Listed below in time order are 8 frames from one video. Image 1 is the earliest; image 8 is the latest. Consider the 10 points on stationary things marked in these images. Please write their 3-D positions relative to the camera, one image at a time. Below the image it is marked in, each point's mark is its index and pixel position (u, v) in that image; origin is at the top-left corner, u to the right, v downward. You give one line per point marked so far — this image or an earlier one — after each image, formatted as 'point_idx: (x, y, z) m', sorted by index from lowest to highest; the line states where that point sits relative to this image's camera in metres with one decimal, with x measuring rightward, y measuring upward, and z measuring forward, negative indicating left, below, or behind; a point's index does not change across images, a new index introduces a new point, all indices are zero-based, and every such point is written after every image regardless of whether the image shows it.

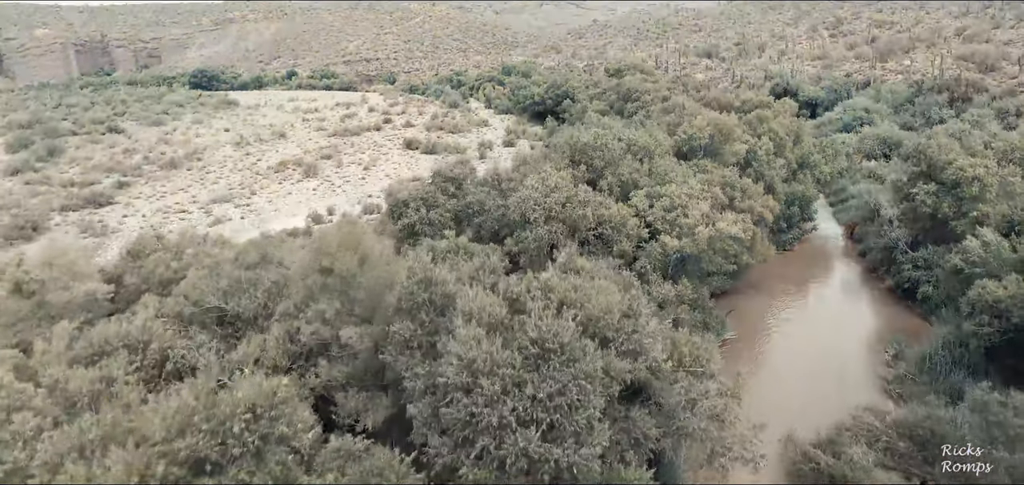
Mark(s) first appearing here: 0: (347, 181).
0: (-4.5, +1.7, +17.7) m
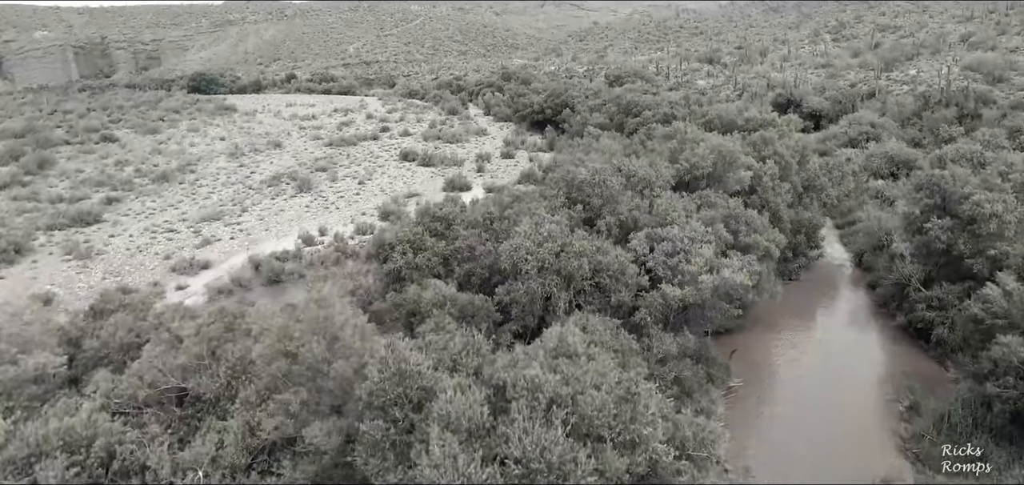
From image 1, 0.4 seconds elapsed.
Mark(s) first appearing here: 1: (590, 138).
0: (-4.6, +1.2, +17.3) m
1: (+2.1, +2.6, +17.3) m
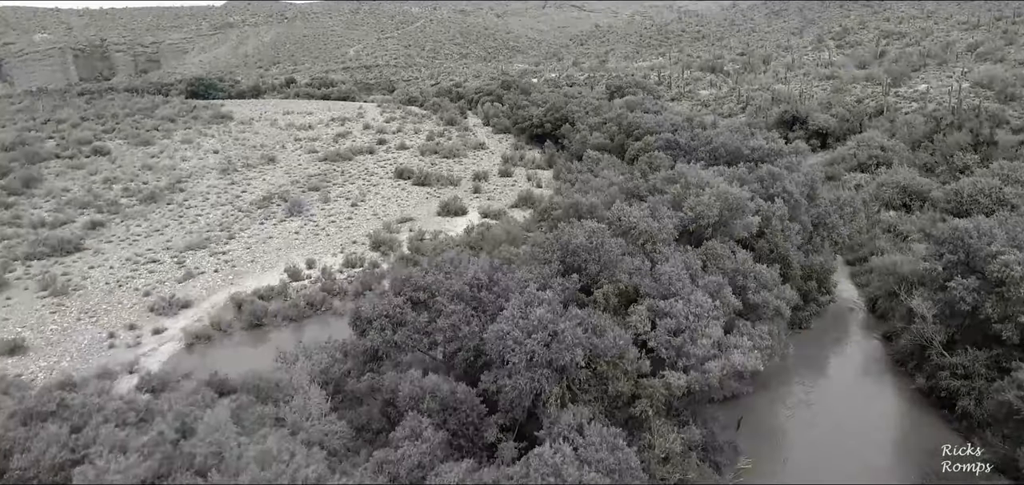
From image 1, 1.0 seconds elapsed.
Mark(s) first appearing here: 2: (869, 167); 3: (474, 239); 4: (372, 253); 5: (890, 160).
0: (-4.7, +0.5, +16.8) m
1: (+2.0, +2.0, +16.8) m
2: (+9.0, +1.9, +16.3) m
3: (-0.9, 0.0, +14.3) m
4: (-3.1, -0.2, +14.2) m
5: (+9.4, +2.1, +16.1) m
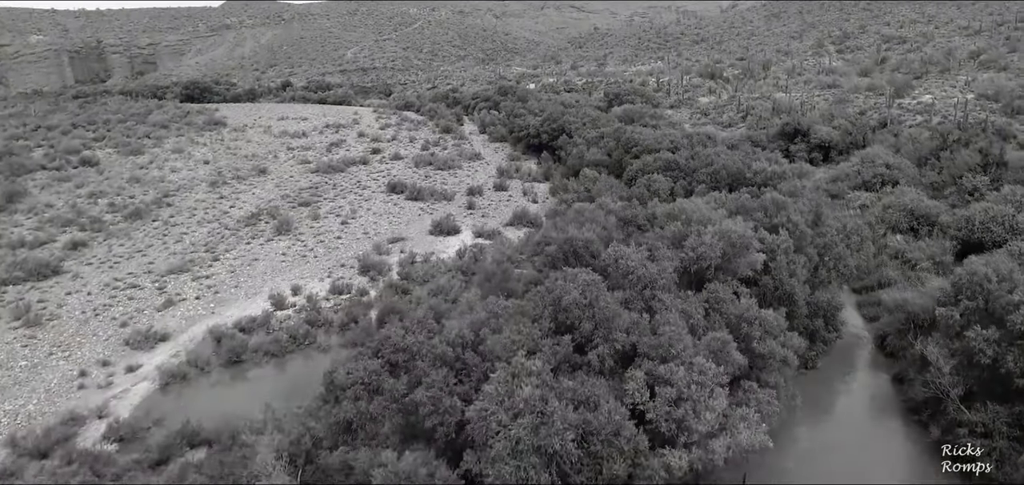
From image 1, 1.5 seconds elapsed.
0: (-4.8, 0.0, +16.3) m
1: (+1.8, +1.4, +16.3) m
2: (+8.8, +1.4, +15.8) m
3: (-1.0, -0.5, +13.8) m
4: (-3.2, -0.8, +13.7) m
5: (+9.3, +1.5, +15.7) m
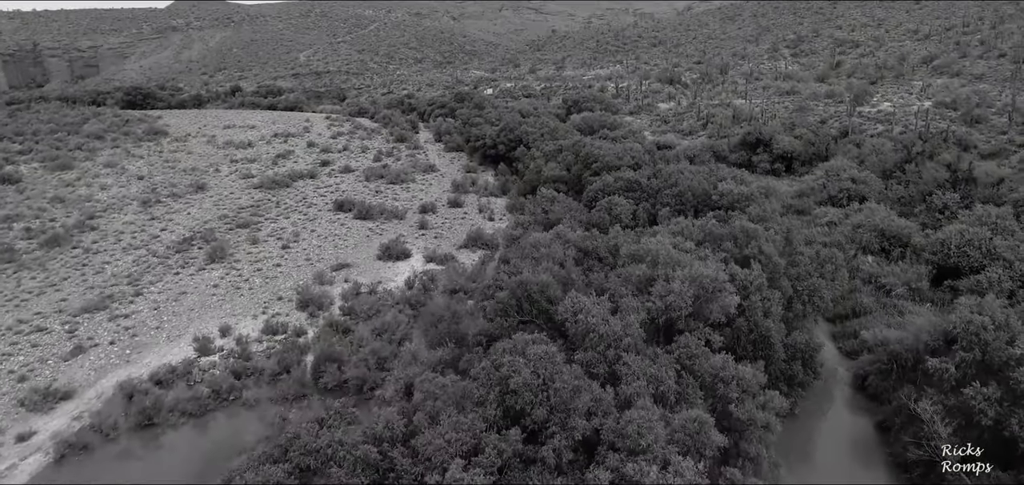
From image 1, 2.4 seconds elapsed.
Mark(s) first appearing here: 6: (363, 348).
0: (-5.9, -0.6, +15.0) m
1: (+0.7, +0.9, +15.3) m
2: (+7.7, +1.0, +15.2) m
3: (-1.9, -1.1, +12.7) m
4: (-4.1, -1.4, +12.4) m
5: (+8.2, +1.1, +15.1) m
6: (-2.5, -1.7, +10.6) m
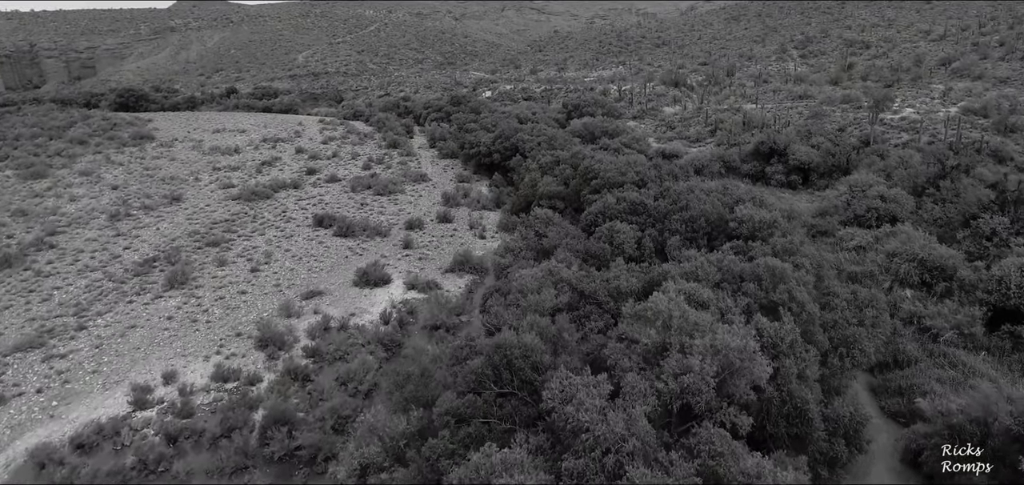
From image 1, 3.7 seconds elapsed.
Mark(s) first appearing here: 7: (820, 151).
0: (-6.1, -1.2, +13.5) m
1: (+0.5, +0.4, +13.8) m
2: (+7.5, +0.4, +13.7) m
3: (-2.1, -1.6, +11.2) m
4: (-4.3, -1.9, +10.9) m
5: (+8.0, +0.6, +13.6) m
6: (-2.7, -2.3, +9.1) m
7: (+8.9, +2.6, +18.7) m
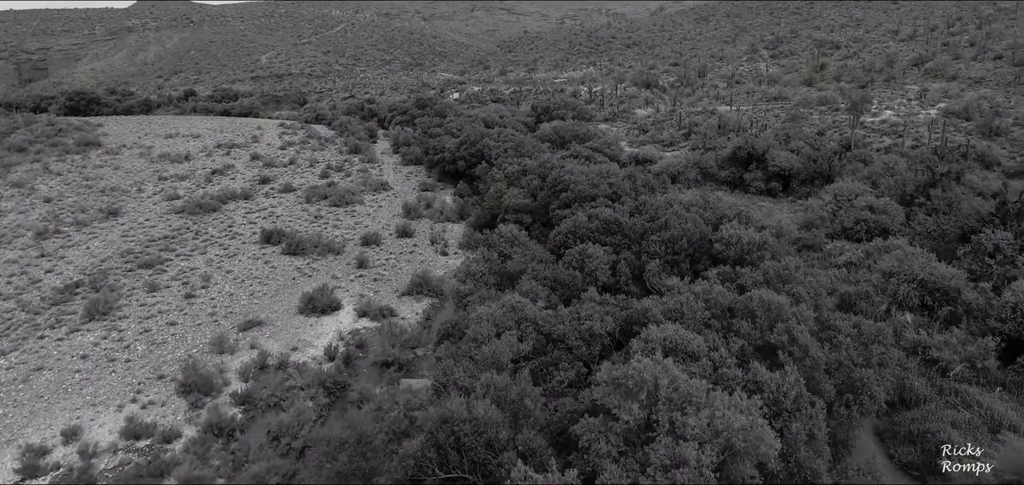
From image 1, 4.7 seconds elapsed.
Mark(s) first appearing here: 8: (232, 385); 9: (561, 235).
0: (-6.8, -1.7, +11.9) m
1: (-0.2, 0.0, +12.6) m
2: (+6.8, +0.1, +12.7) m
3: (-2.7, -2.1, +9.9) m
4: (-4.9, -2.4, +9.5) m
5: (+7.3, +0.3, +12.6) m
6: (-3.2, -2.7, +7.7) m
7: (+7.9, +2.3, +17.8) m
8: (-4.3, -2.2, +10.0) m
9: (+0.9, +0.2, +11.9) m
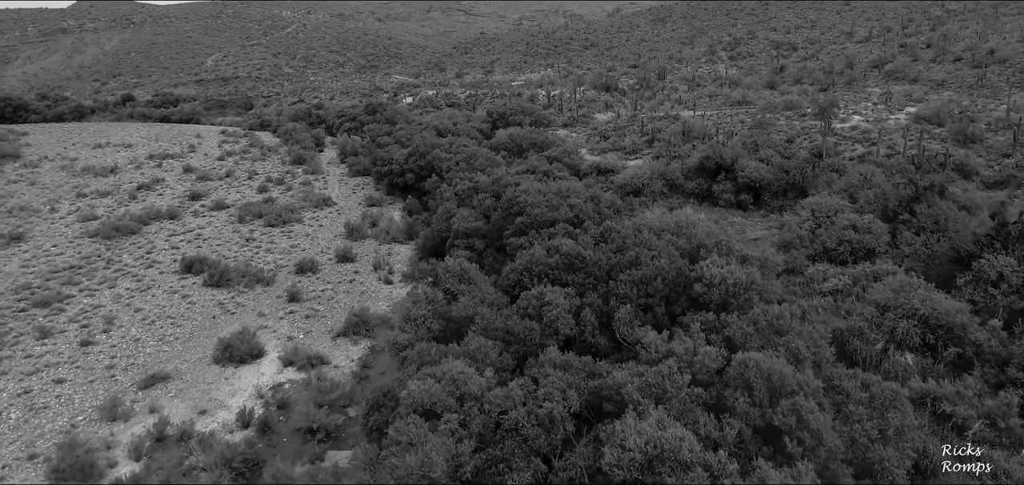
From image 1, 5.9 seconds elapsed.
0: (-7.5, -2.3, +10.0) m
1: (-1.0, -0.6, +11.0) m
2: (+5.9, -0.3, +11.6) m
3: (-3.4, -2.7, +8.2) m
4: (-5.5, -3.0, +7.7) m
5: (+6.4, -0.1, +11.5) m
6: (-3.7, -3.3, +6.0) m
7: (+6.7, +1.9, +16.7) m
8: (-5.0, -2.8, +8.2) m
9: (+0.1, -0.3, +10.4) m
